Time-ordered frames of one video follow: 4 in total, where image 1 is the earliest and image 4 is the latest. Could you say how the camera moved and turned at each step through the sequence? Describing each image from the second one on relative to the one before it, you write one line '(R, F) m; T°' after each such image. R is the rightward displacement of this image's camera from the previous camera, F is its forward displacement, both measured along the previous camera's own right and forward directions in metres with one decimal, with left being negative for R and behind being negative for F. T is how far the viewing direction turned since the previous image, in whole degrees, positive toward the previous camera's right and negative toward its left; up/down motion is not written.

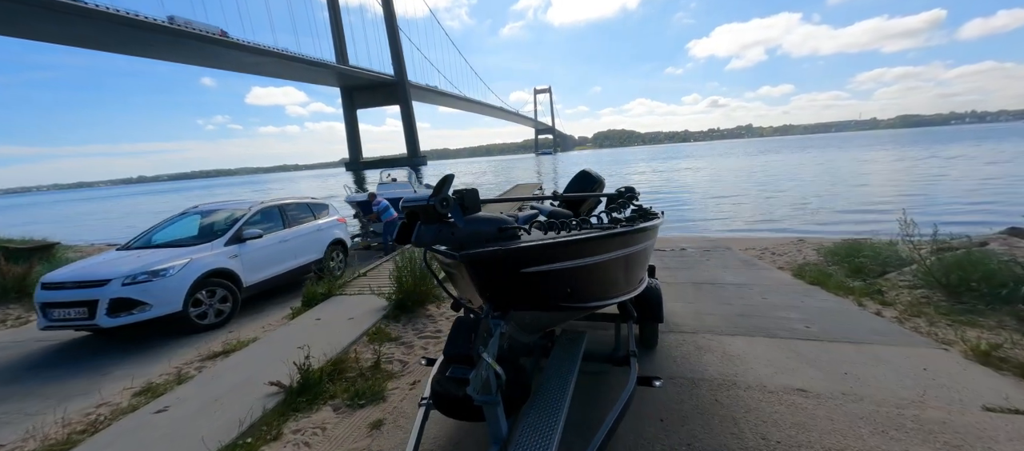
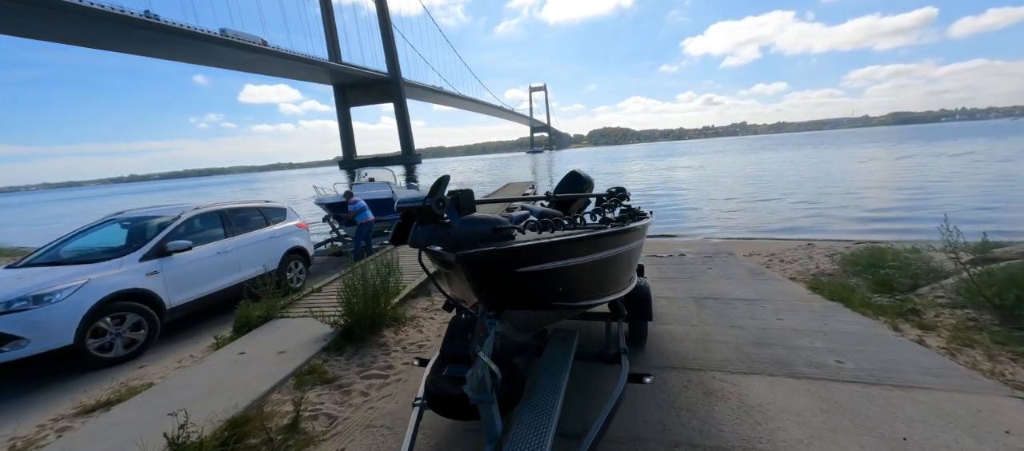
(+0.1, +0.4) m; +1°
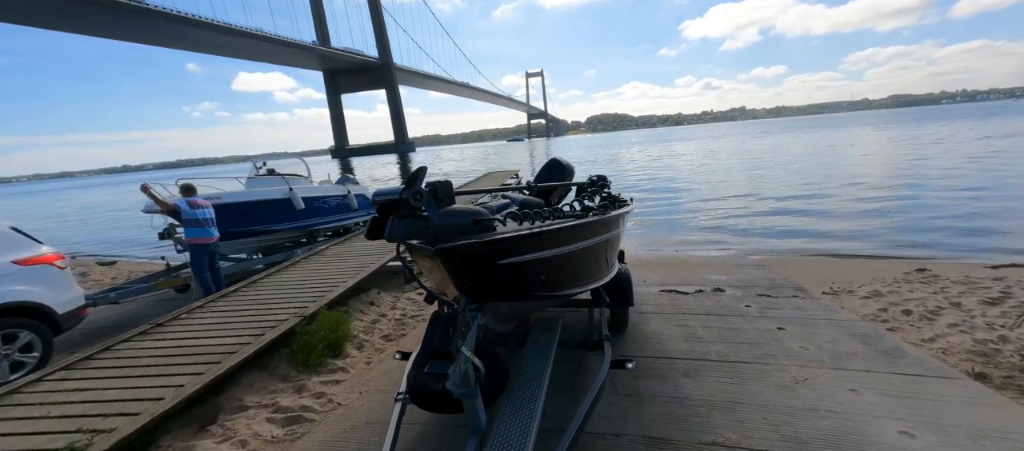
(+0.4, +1.6) m; 0°
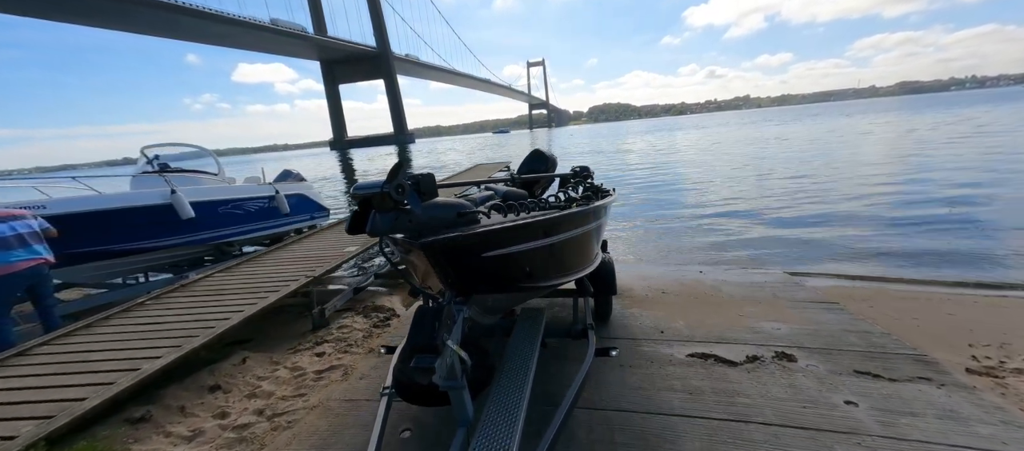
(+0.3, +1.0) m; 0°
